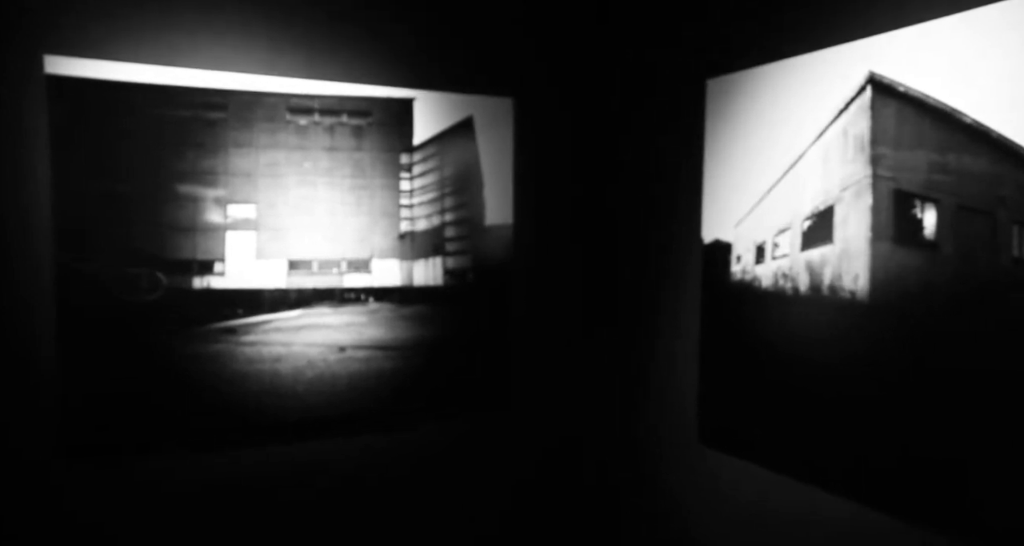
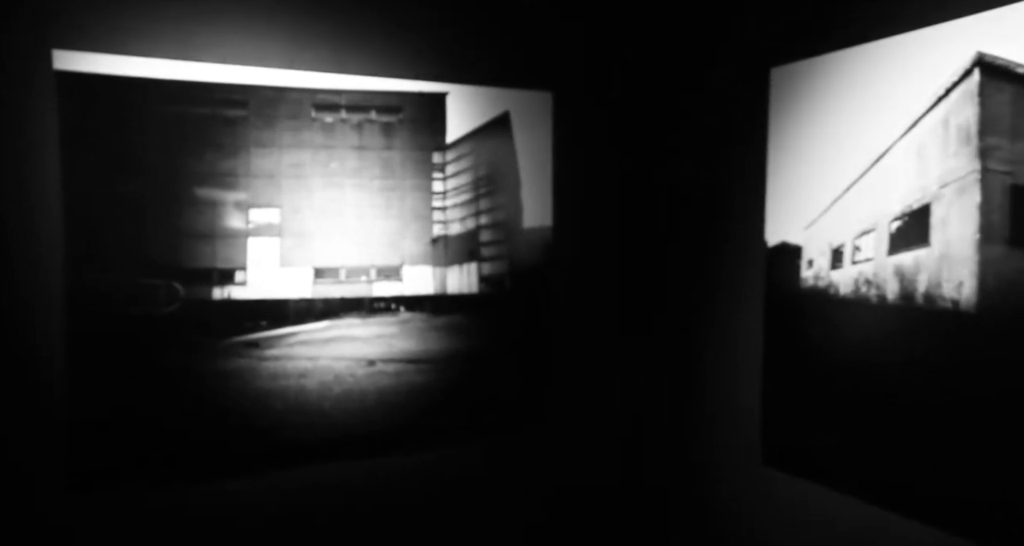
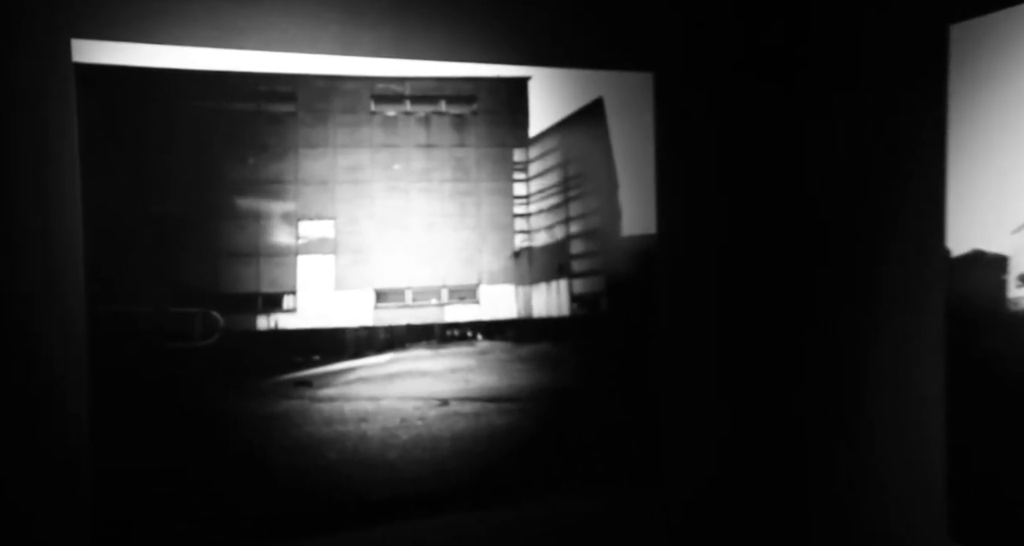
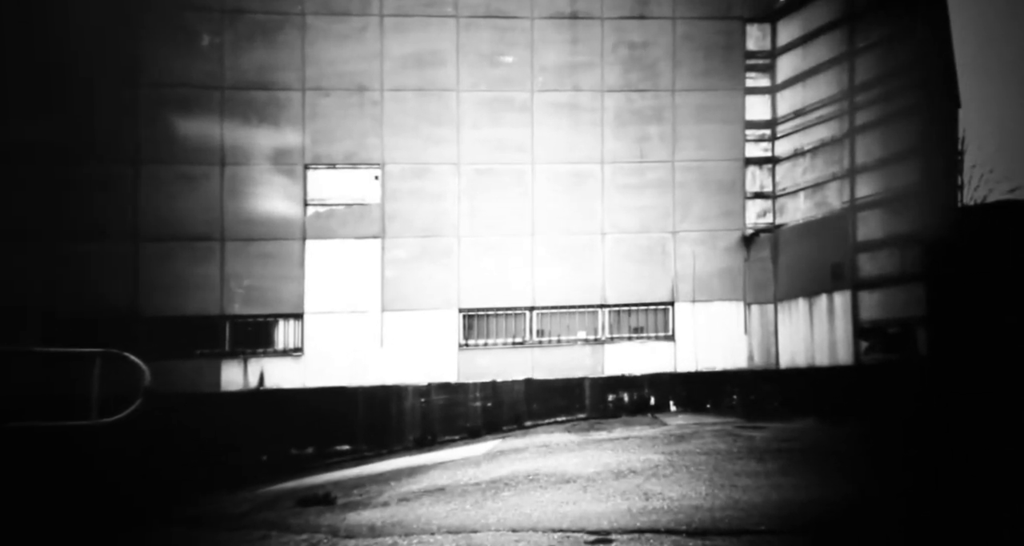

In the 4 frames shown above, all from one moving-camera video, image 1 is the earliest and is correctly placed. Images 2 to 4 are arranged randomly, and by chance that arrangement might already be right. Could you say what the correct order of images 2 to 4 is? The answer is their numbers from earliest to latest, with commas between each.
2, 3, 4
